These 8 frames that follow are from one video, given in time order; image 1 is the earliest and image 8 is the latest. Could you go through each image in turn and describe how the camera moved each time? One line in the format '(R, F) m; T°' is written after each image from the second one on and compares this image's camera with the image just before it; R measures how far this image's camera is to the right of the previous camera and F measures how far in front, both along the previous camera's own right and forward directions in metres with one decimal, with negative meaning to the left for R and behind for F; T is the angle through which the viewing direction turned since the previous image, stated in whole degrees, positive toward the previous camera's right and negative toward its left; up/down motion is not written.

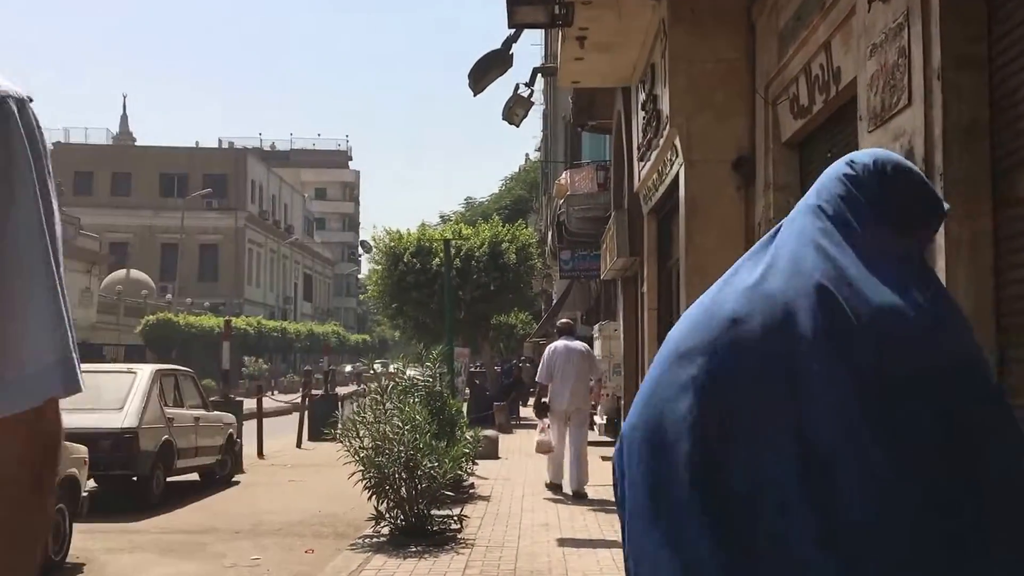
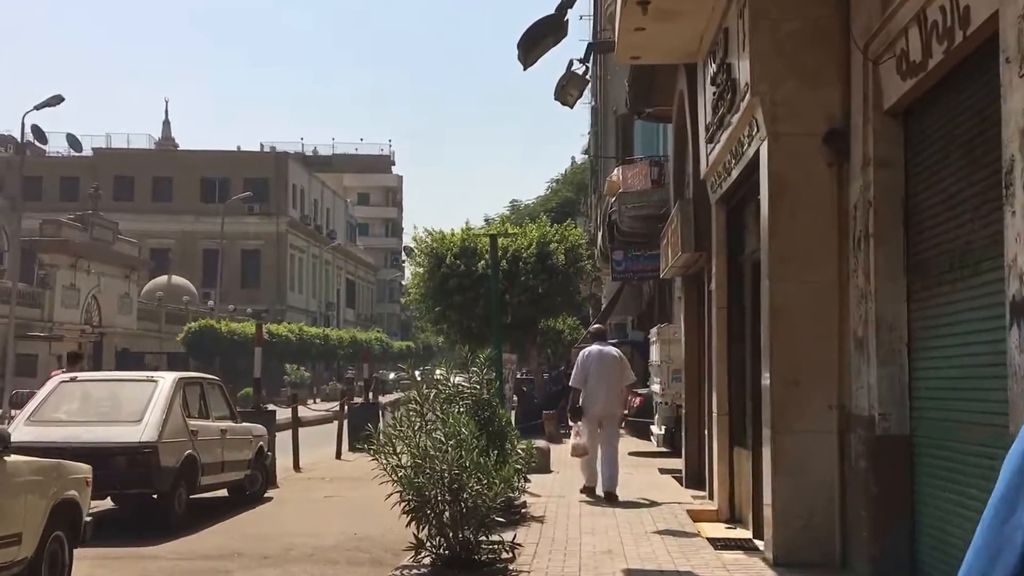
(-0.1, +1.1) m; -2°
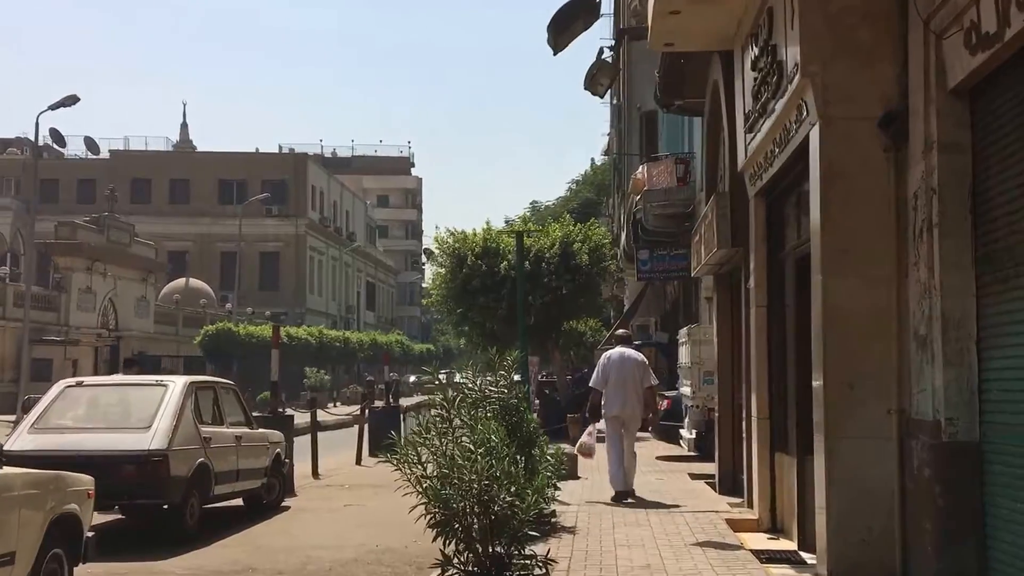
(-0.1, +0.5) m; -1°
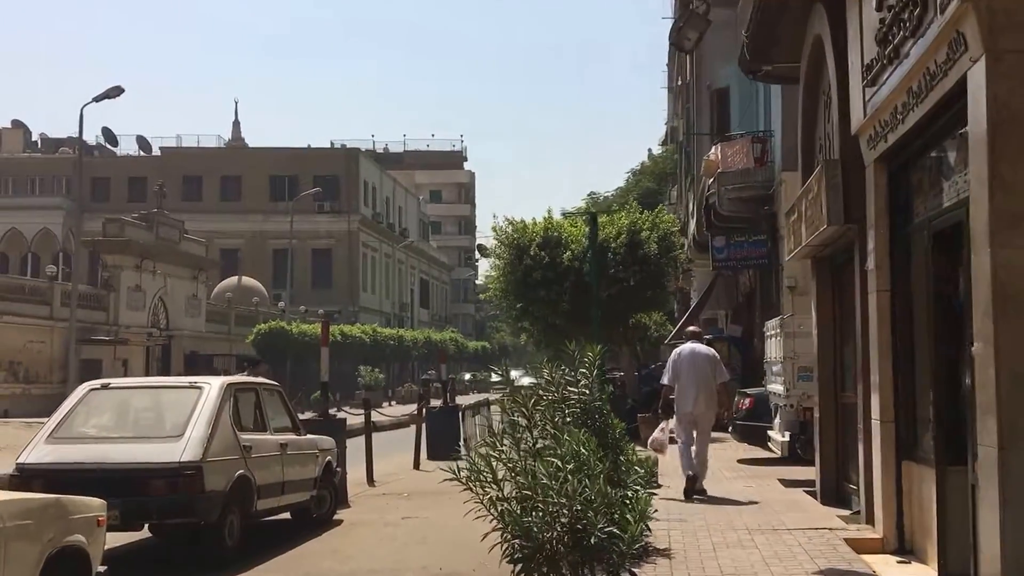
(-0.2, +1.2) m; -2°
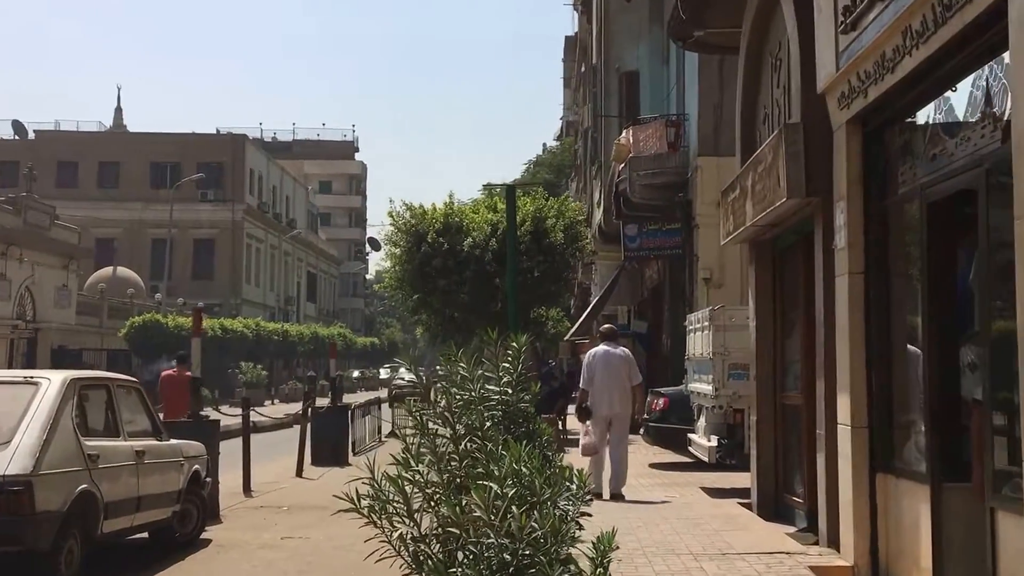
(-0.1, +1.3) m; +5°
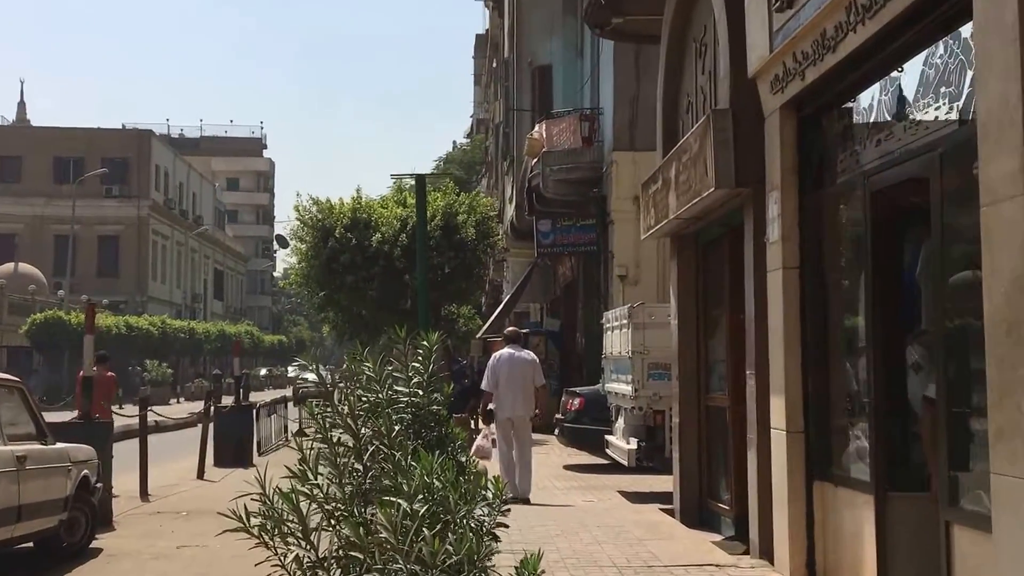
(0.0, +0.5) m; +4°
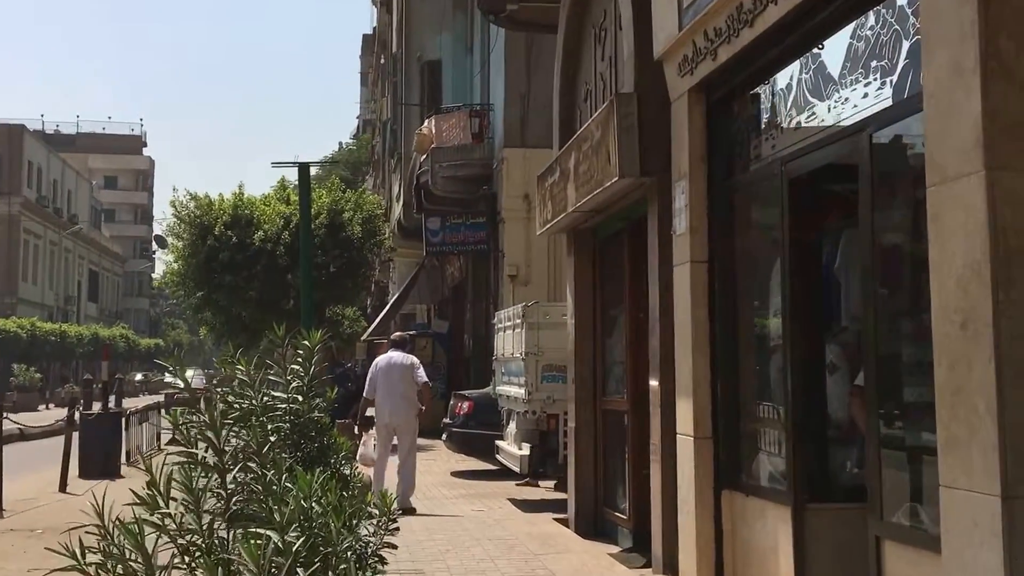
(0.0, +0.5) m; +5°
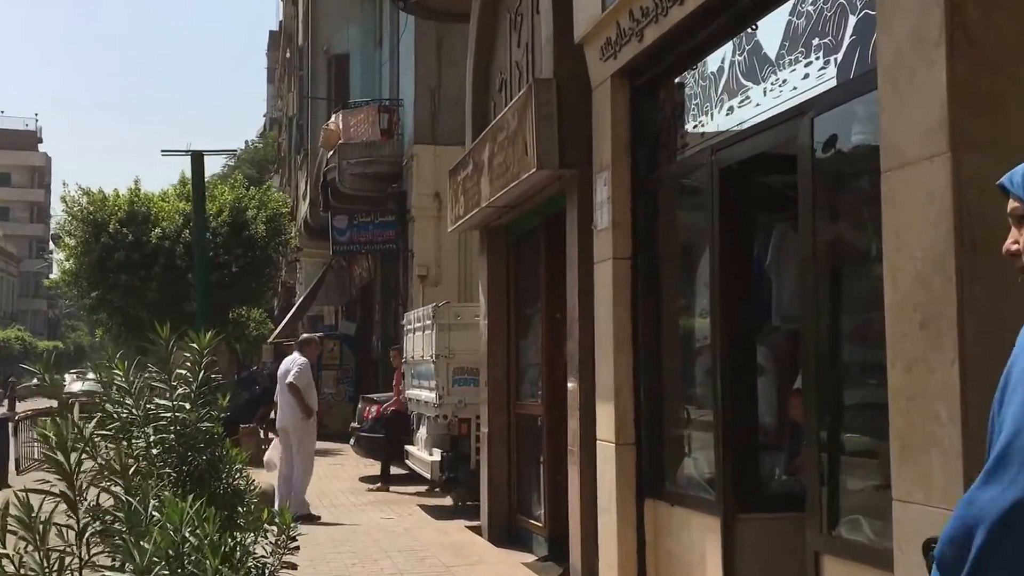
(0.0, +0.4) m; +4°
